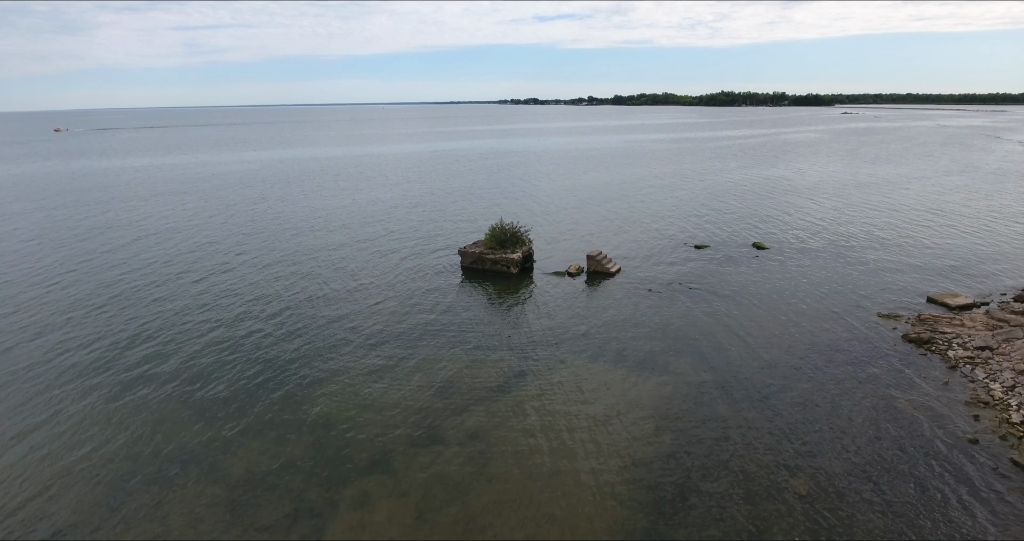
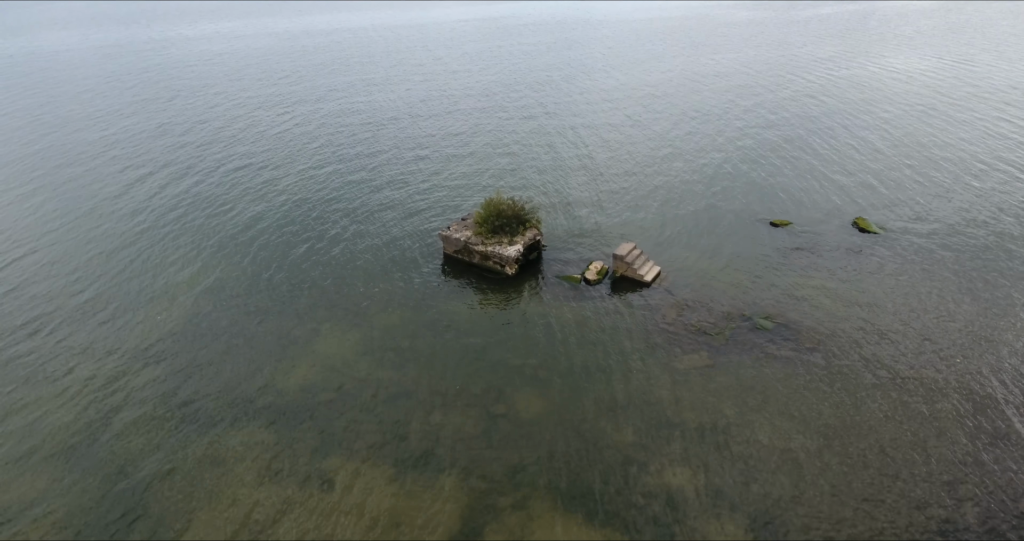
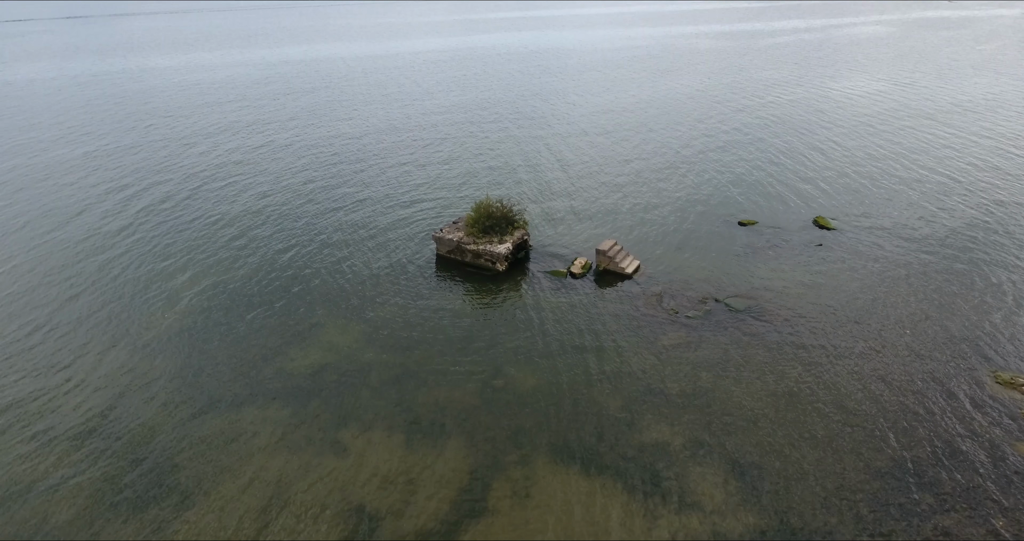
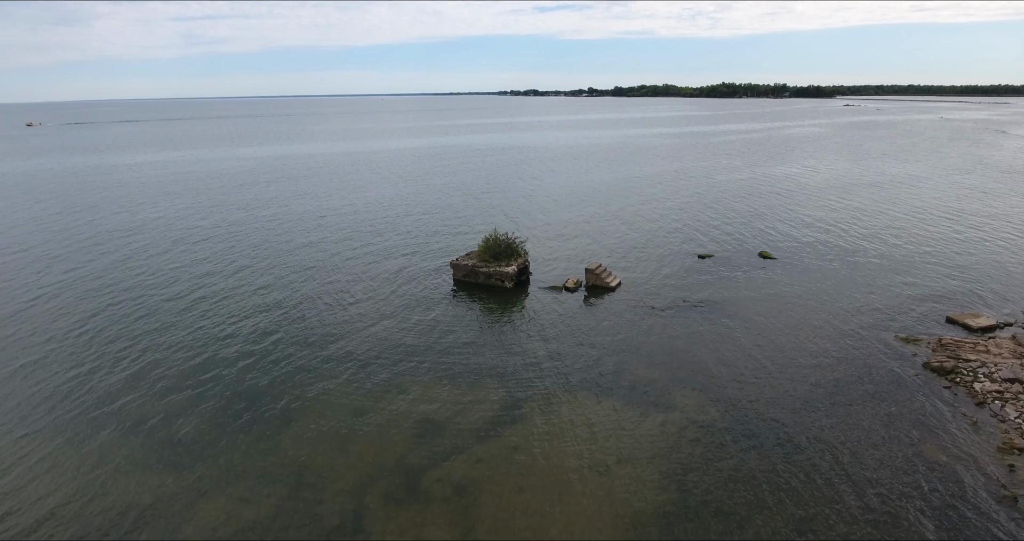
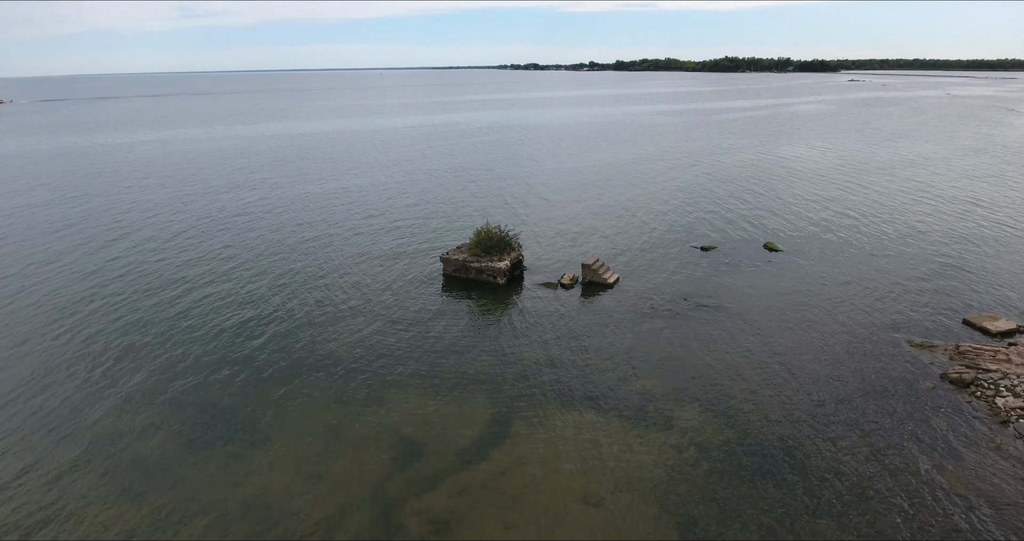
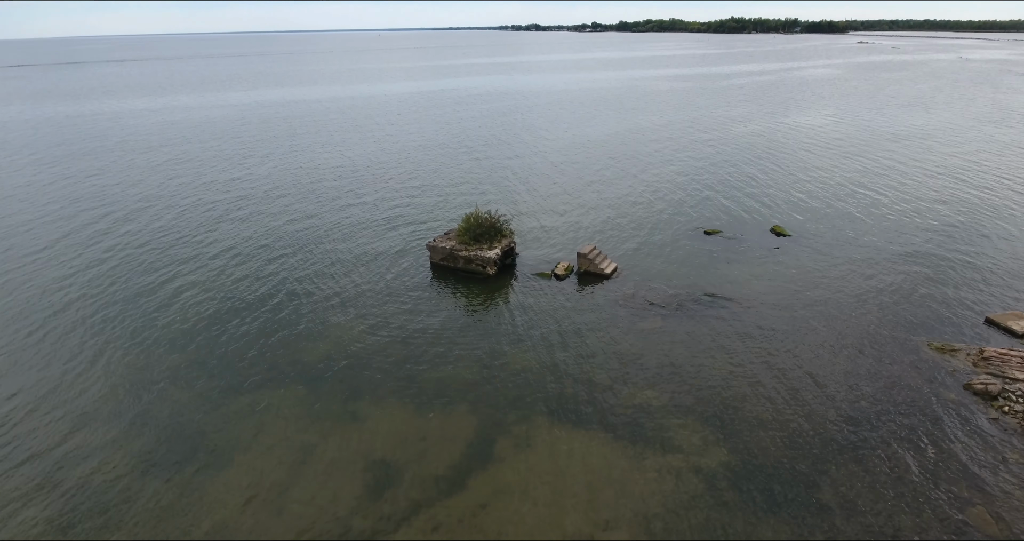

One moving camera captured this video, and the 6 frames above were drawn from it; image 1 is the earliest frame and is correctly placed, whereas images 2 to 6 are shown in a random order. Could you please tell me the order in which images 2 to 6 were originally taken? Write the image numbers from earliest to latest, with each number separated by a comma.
4, 5, 6, 3, 2
